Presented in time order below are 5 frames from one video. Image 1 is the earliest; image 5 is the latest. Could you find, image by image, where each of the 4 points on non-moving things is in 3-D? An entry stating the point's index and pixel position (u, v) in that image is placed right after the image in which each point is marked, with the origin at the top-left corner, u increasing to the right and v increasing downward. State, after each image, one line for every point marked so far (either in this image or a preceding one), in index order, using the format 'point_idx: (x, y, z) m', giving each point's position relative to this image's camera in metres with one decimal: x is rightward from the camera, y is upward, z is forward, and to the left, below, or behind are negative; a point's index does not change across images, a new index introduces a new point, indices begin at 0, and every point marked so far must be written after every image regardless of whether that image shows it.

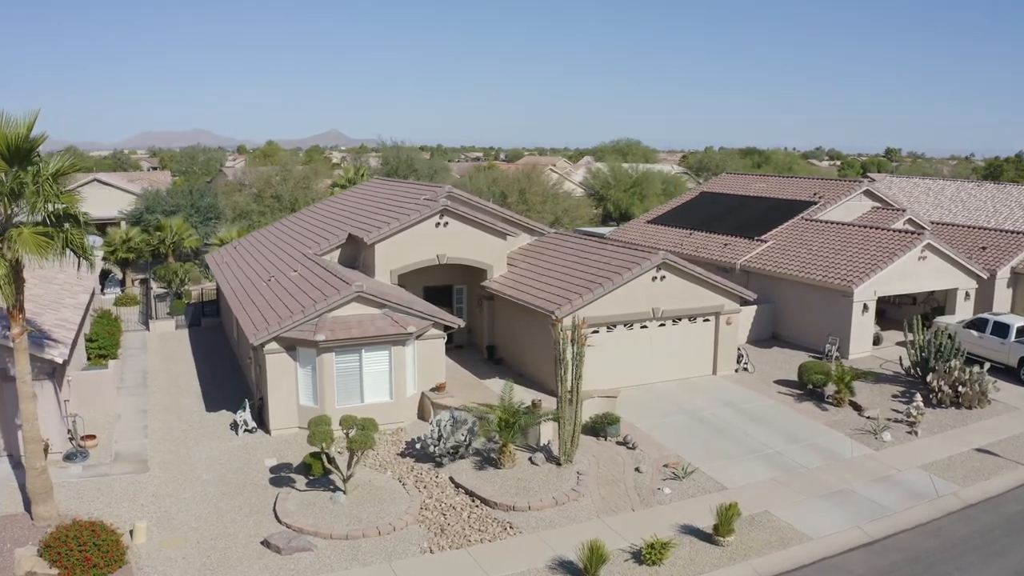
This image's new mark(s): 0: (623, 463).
0: (+2.5, -3.9, +17.7) m
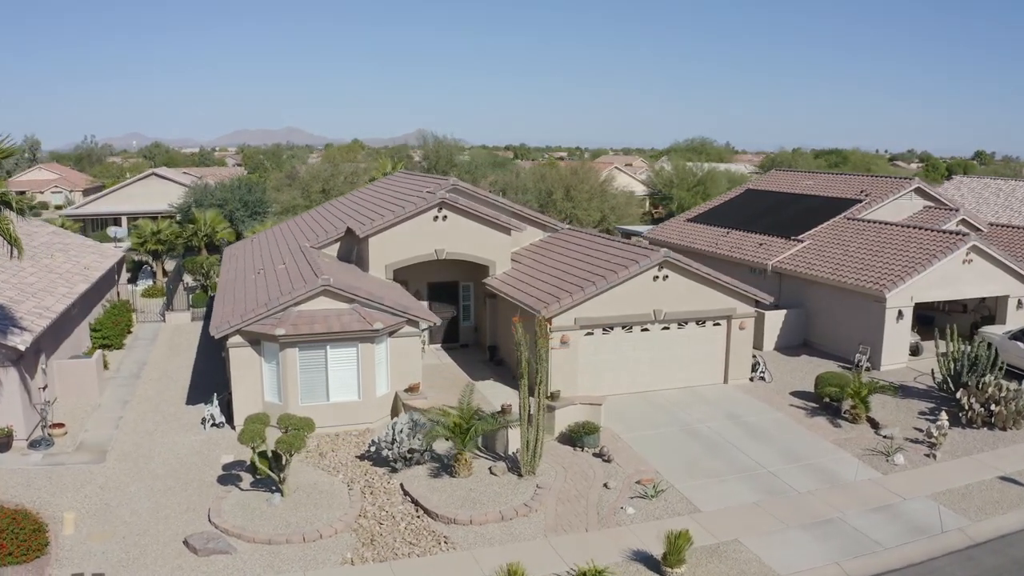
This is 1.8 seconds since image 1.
0: (+1.7, -3.9, +16.2) m
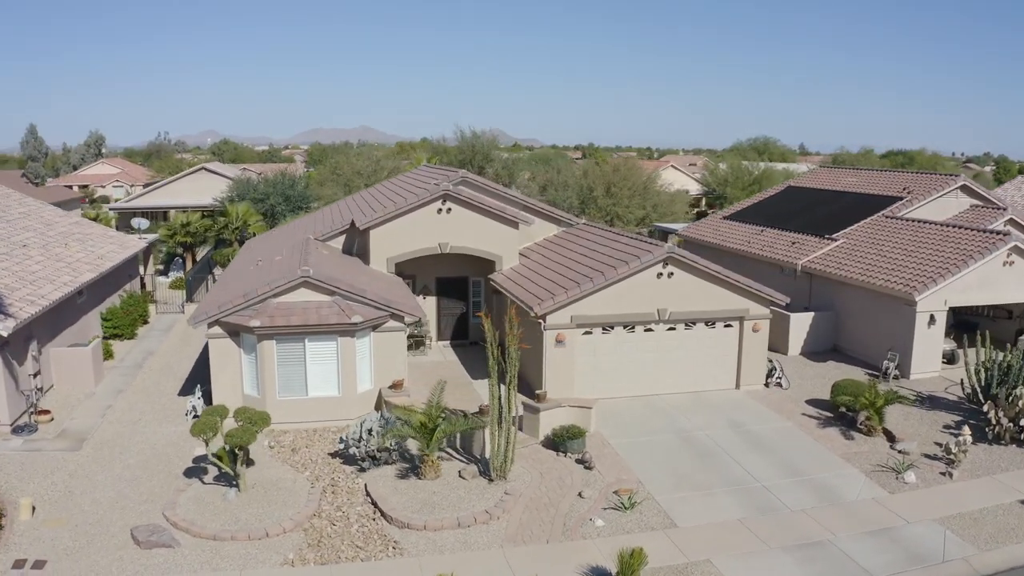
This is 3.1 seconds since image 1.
0: (+1.1, -3.8, +15.3) m
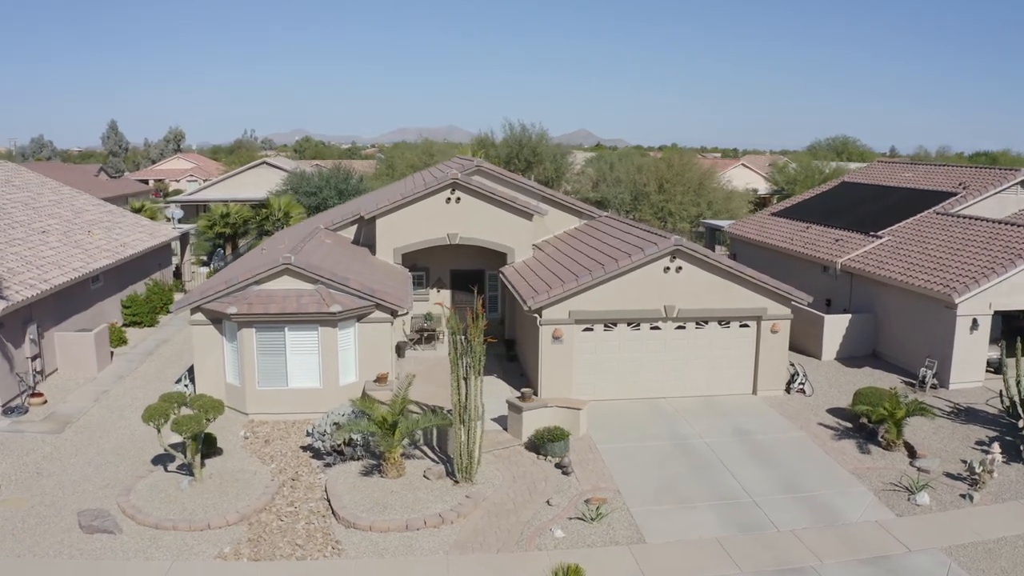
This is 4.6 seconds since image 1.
0: (+0.5, -3.7, +14.2) m
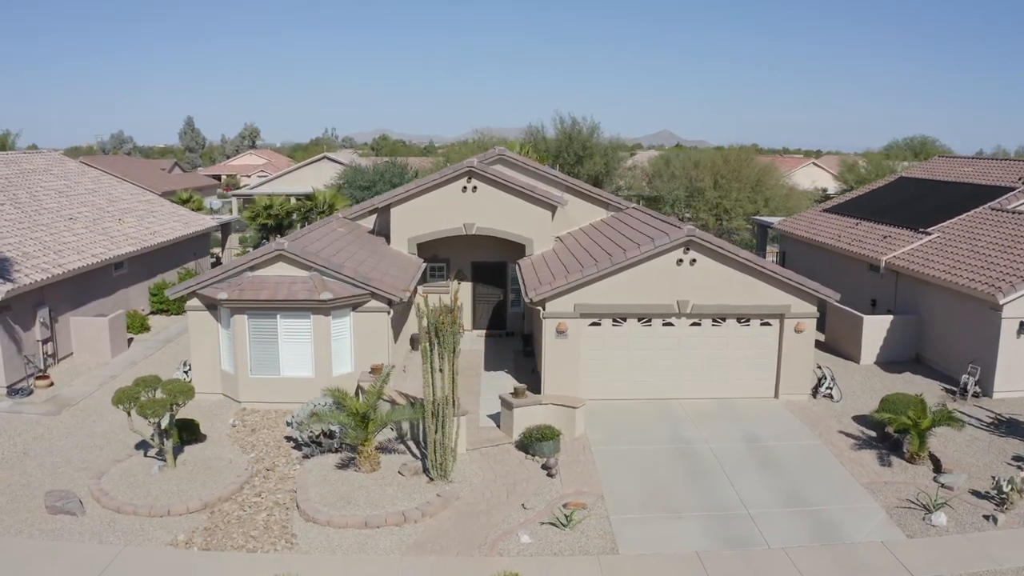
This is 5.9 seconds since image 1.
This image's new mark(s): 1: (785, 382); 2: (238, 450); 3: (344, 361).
0: (+0.1, -3.5, +13.4) m
1: (+6.3, -2.2, +18.1) m
2: (-5.2, -3.1, +15.0) m
3: (-3.7, -1.6, +17.3) m
